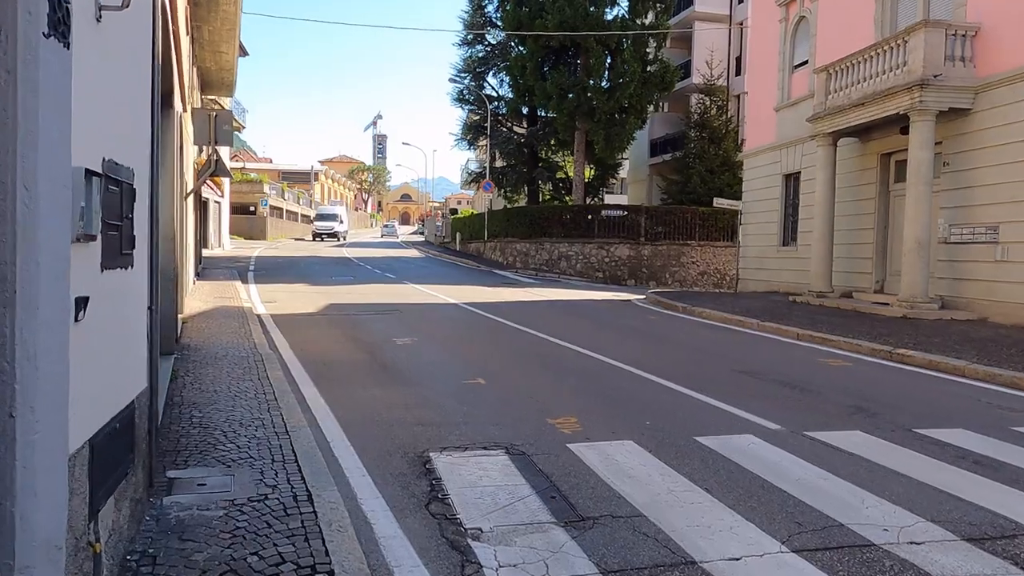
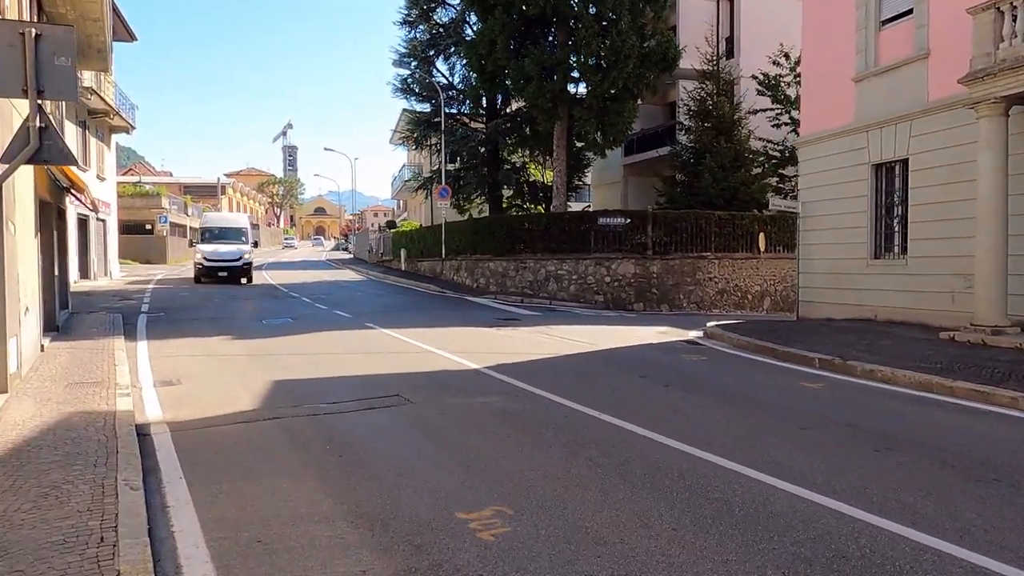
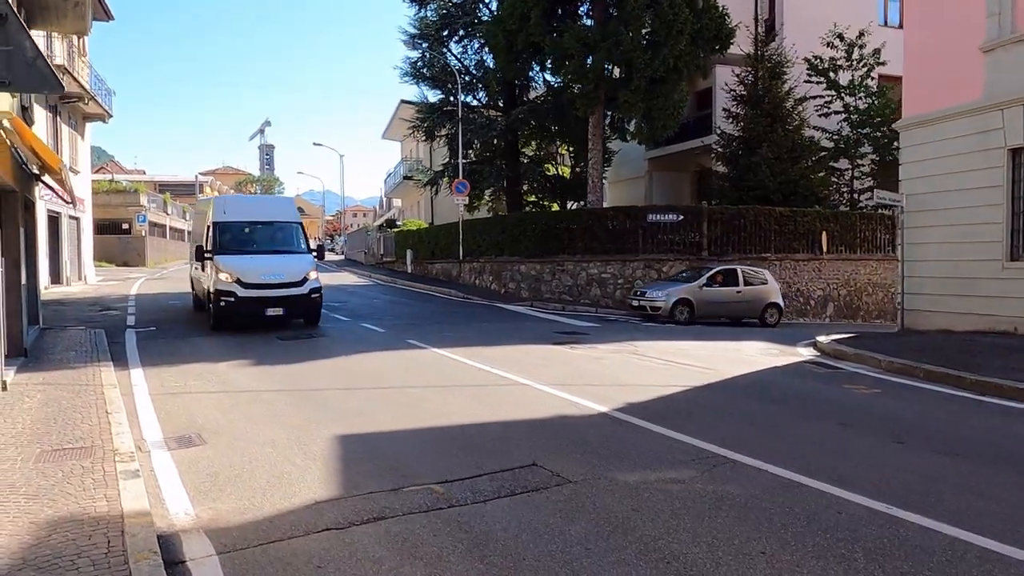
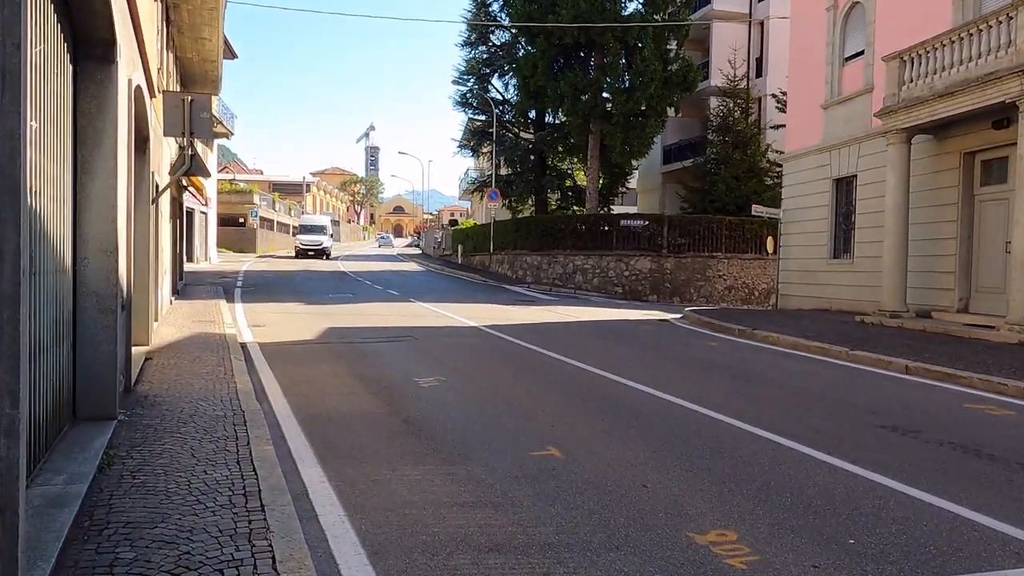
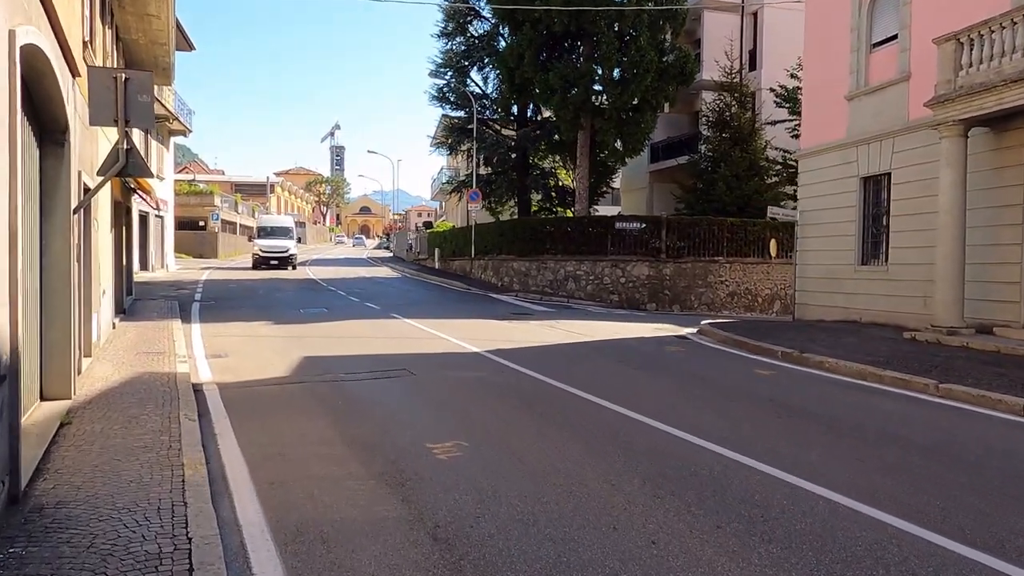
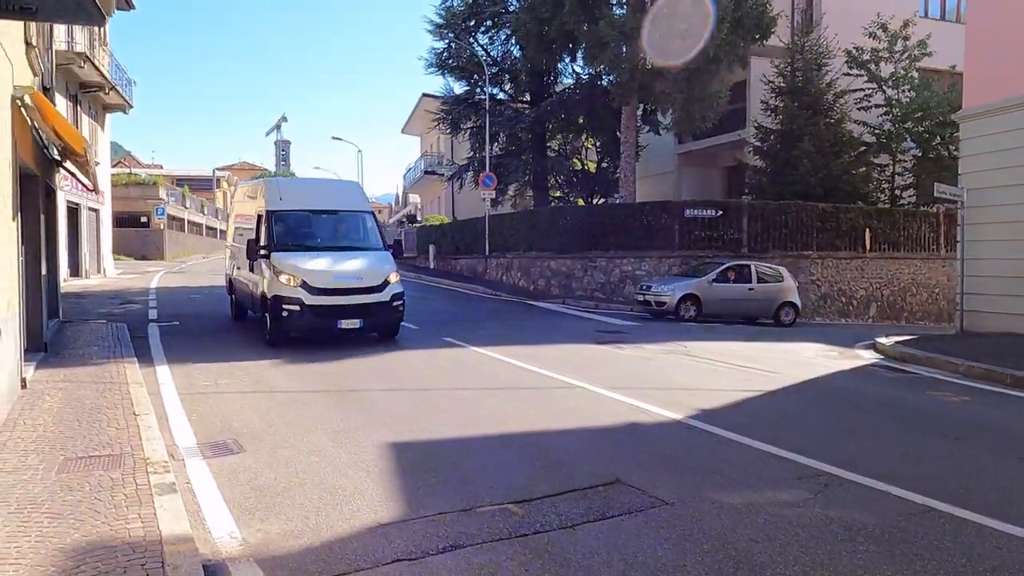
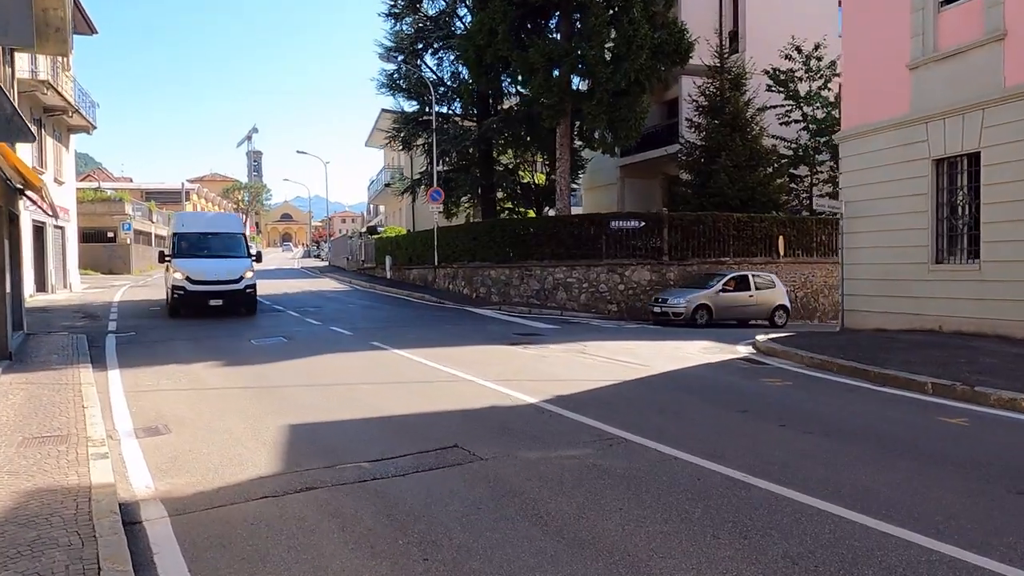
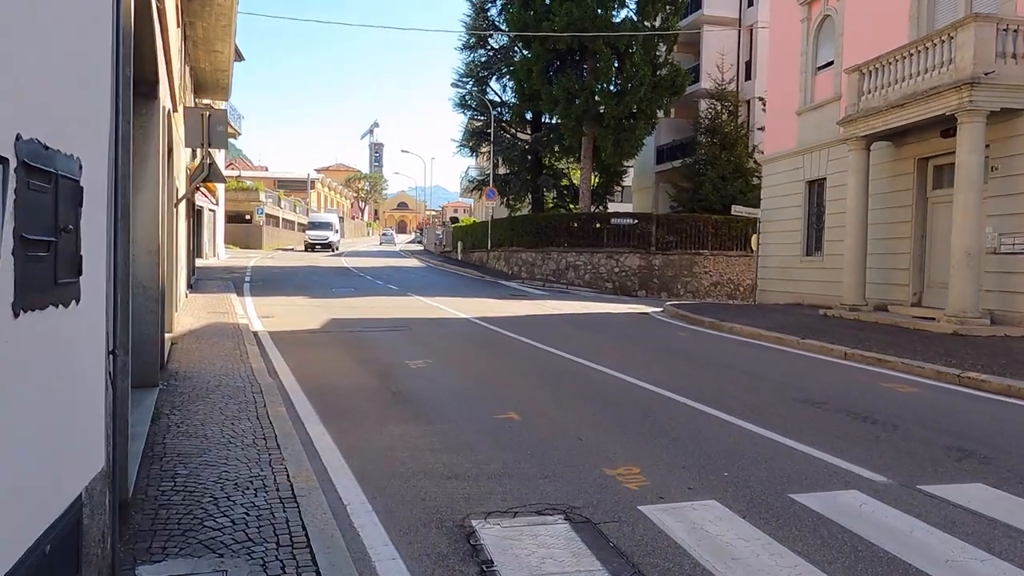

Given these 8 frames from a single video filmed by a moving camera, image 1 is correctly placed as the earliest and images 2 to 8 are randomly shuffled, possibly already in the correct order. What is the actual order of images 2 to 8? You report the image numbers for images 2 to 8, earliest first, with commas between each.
8, 4, 5, 2, 7, 3, 6
